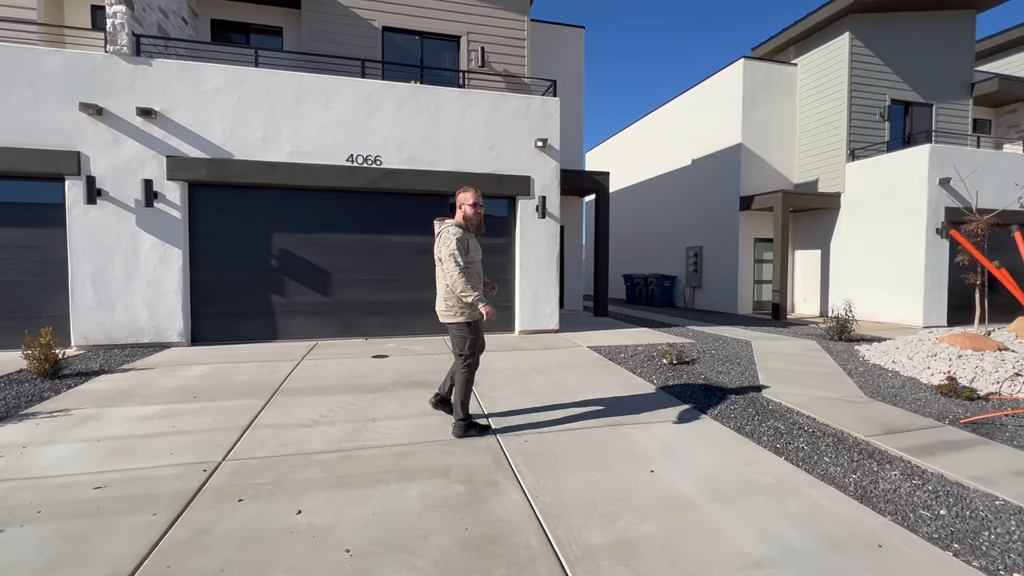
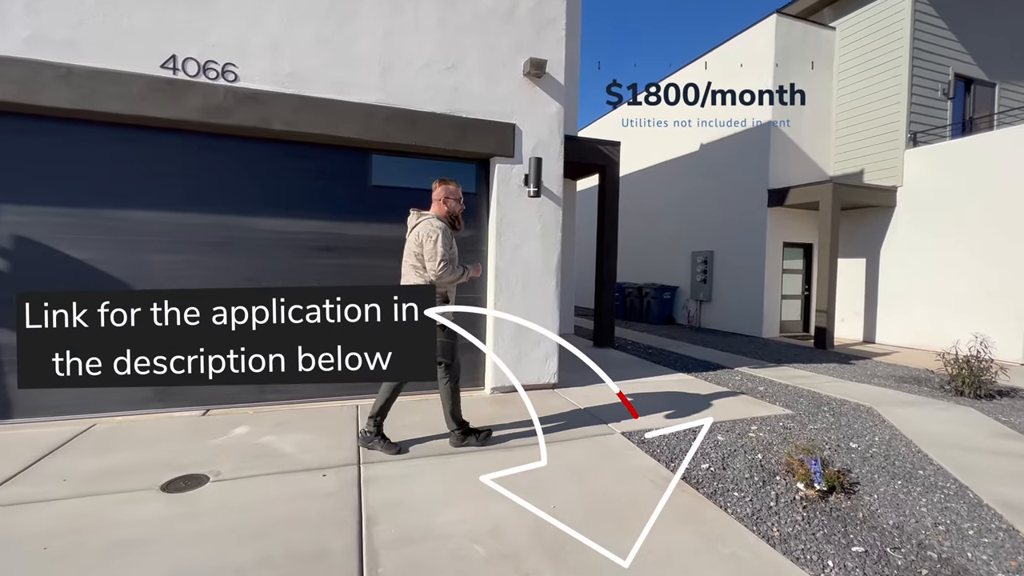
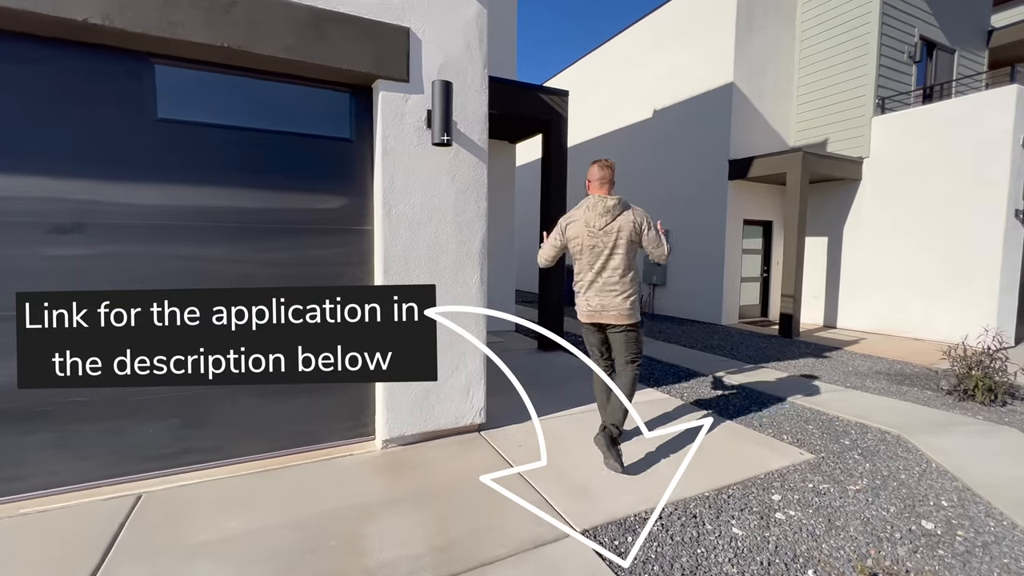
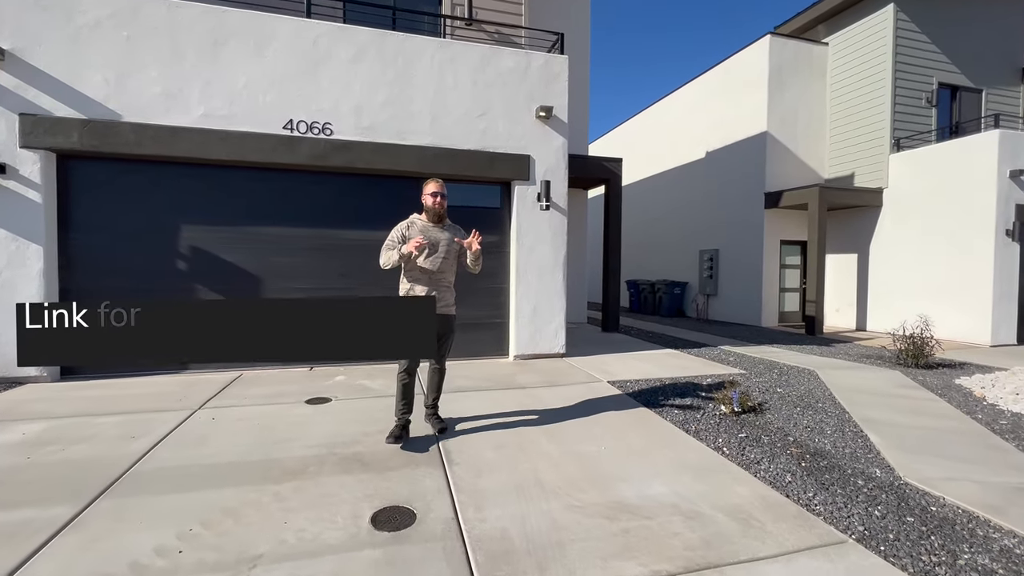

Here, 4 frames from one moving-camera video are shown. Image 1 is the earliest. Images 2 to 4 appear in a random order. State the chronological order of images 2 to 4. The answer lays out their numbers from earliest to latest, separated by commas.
4, 2, 3
